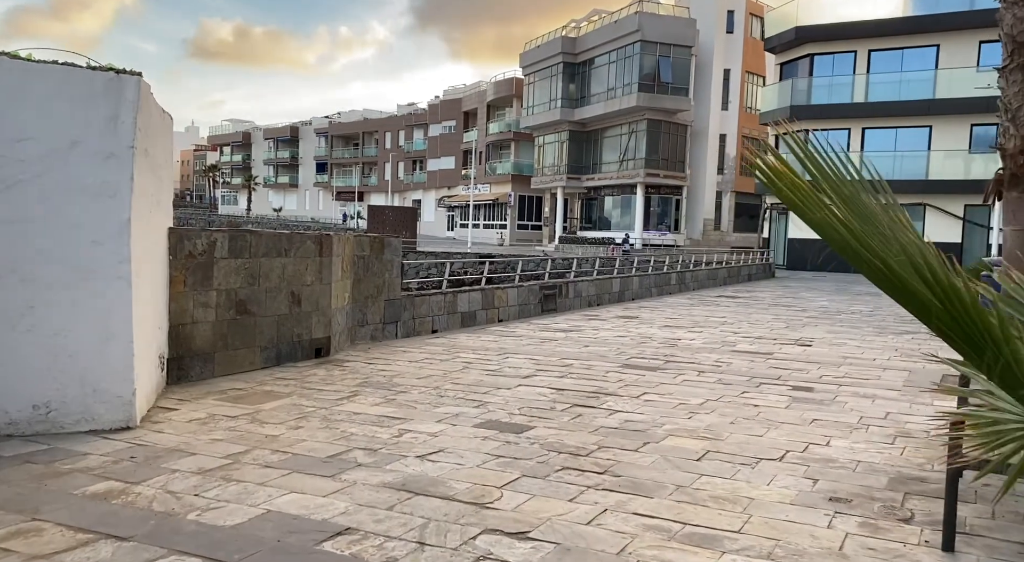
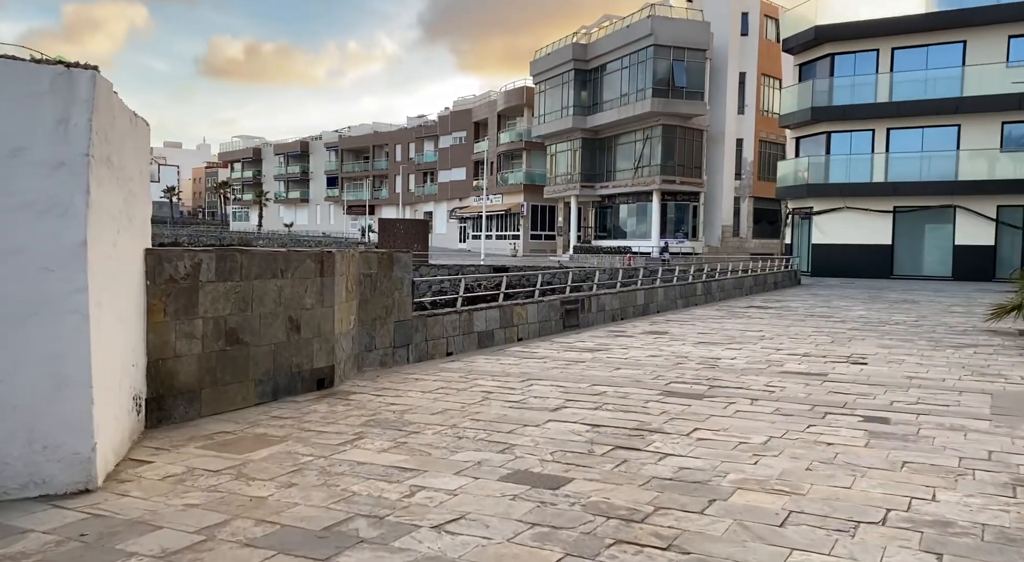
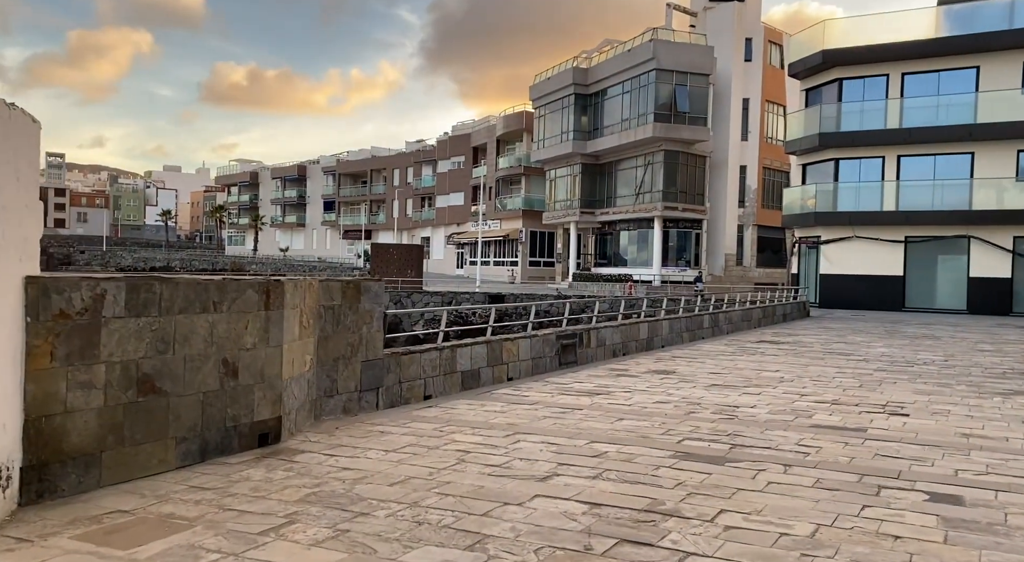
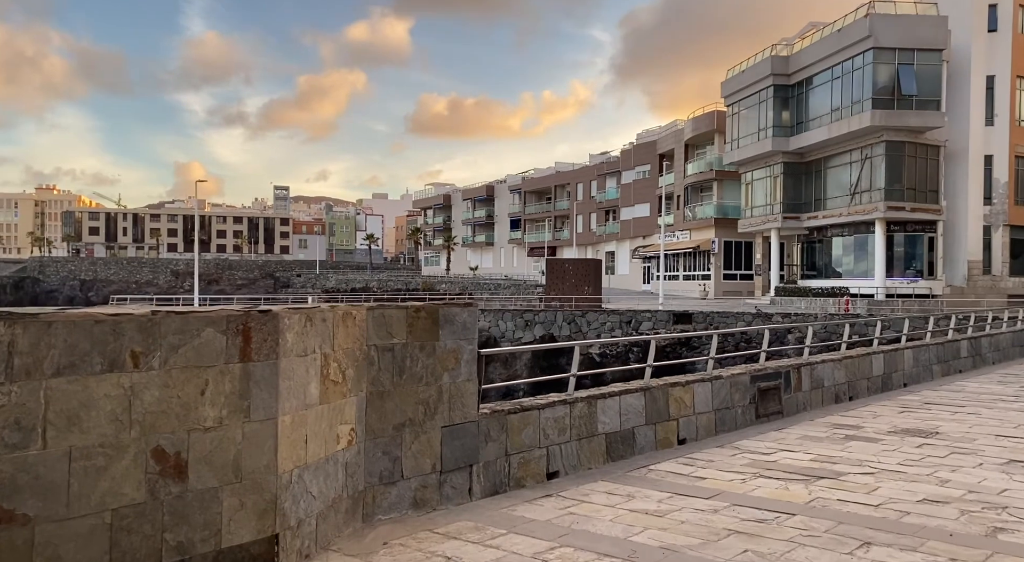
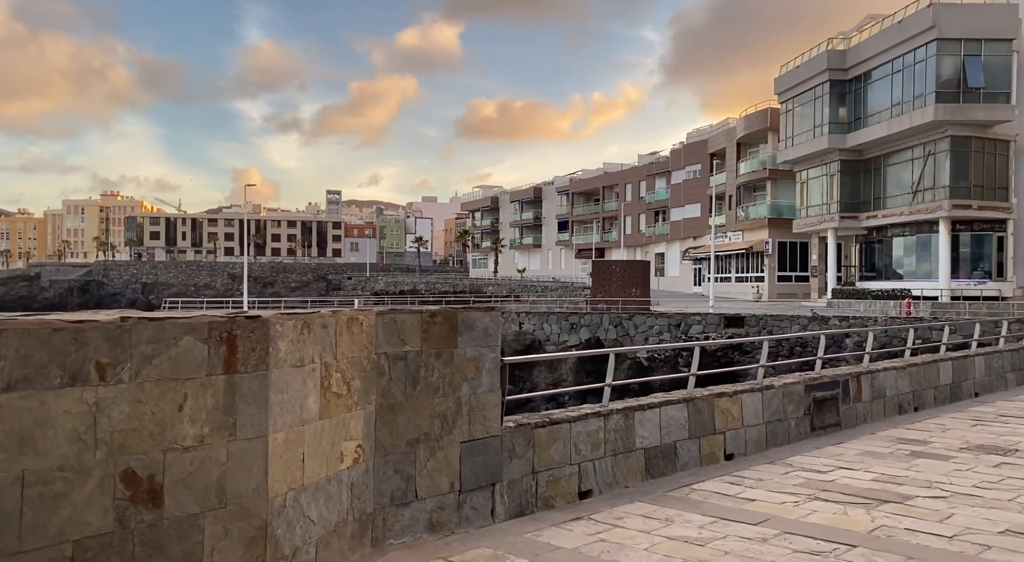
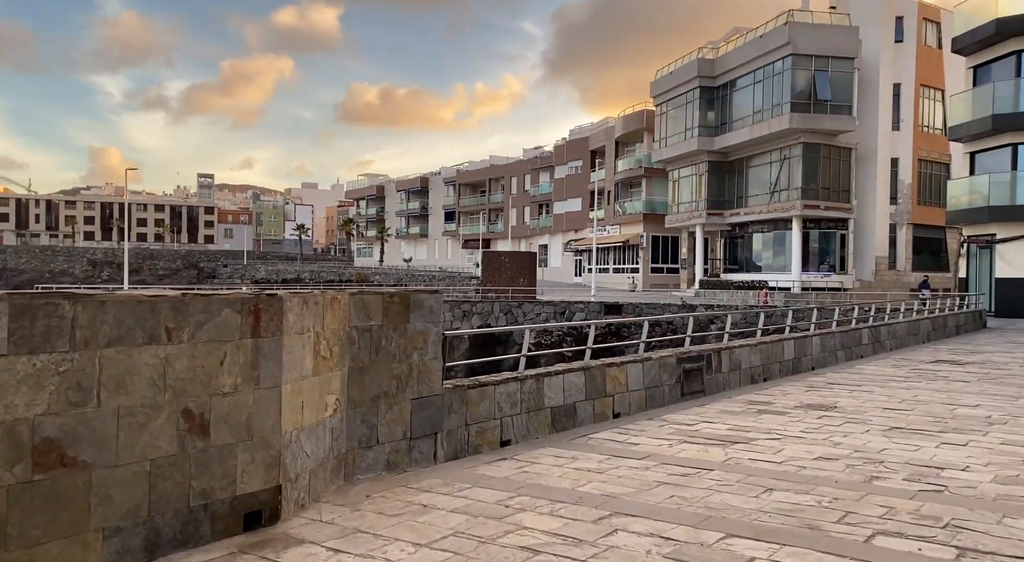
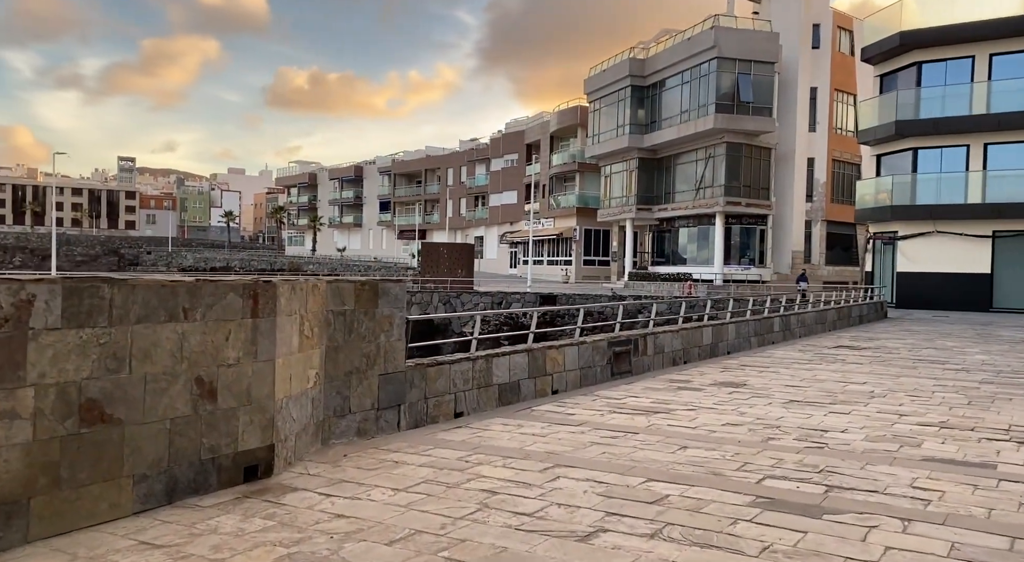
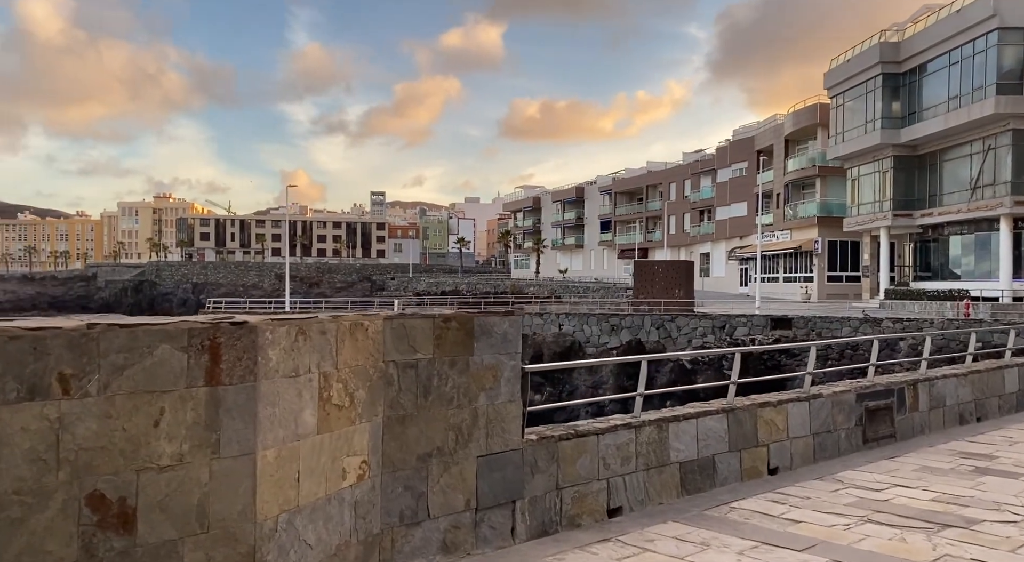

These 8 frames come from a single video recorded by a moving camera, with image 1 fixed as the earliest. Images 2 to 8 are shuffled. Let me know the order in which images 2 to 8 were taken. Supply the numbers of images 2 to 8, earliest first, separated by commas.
2, 3, 7, 6, 4, 5, 8
